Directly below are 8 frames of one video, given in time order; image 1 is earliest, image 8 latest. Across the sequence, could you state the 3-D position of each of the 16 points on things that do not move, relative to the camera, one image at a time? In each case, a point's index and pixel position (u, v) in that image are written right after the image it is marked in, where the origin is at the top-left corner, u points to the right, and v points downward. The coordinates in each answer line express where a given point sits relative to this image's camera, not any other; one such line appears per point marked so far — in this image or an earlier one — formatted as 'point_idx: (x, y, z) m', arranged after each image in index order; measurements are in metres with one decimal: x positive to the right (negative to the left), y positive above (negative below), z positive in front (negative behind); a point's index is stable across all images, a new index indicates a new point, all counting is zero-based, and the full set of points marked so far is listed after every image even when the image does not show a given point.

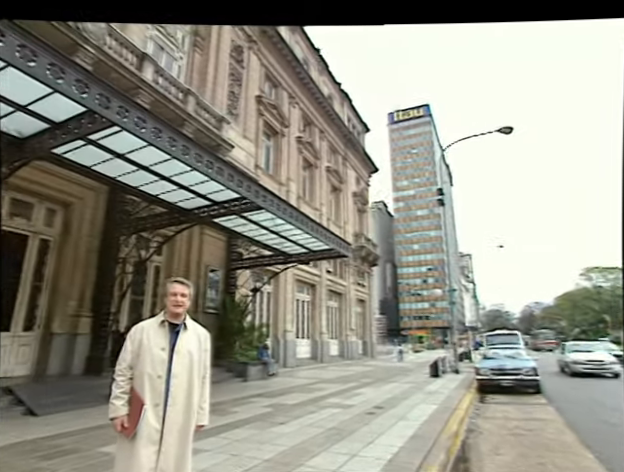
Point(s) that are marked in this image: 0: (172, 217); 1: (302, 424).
0: (-4.4, +0.5, +11.0) m
1: (-0.2, -4.1, +7.5) m
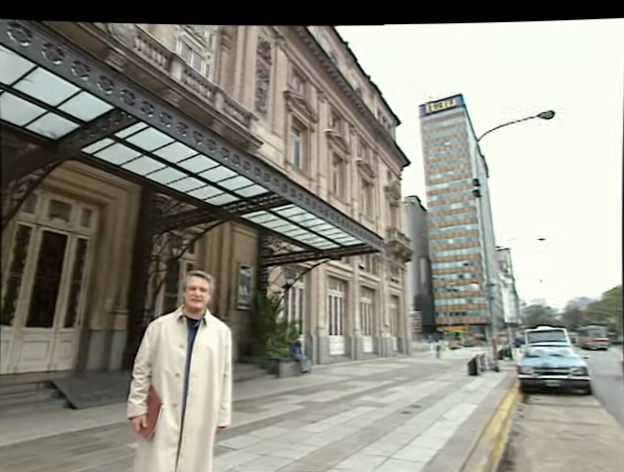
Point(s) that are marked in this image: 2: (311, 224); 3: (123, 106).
0: (-3.5, +0.6, +11.1) m
1: (+0.5, -3.9, +7.3) m
2: (0.0, +0.4, +13.8) m
3: (-2.9, +2.1, +5.4) m
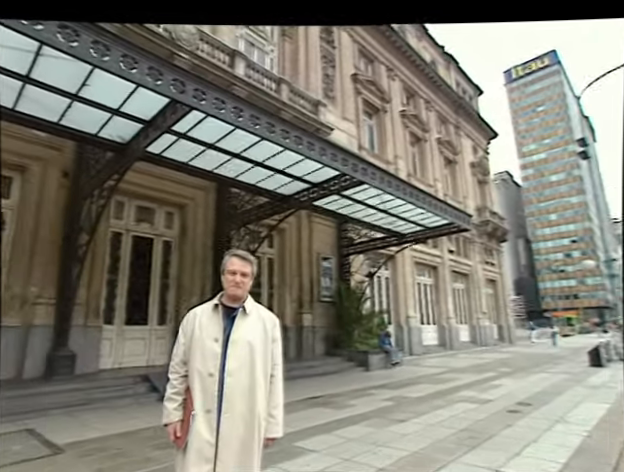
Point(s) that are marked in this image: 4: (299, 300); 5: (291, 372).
0: (-1.2, +0.9, +11.0) m
1: (+2.1, -3.5, +6.4) m
2: (+2.8, +1.1, +12.8) m
3: (-2.1, +2.2, +5.3) m
4: (-0.5, -2.5, +13.9) m
5: (-0.7, -4.3, +11.0) m
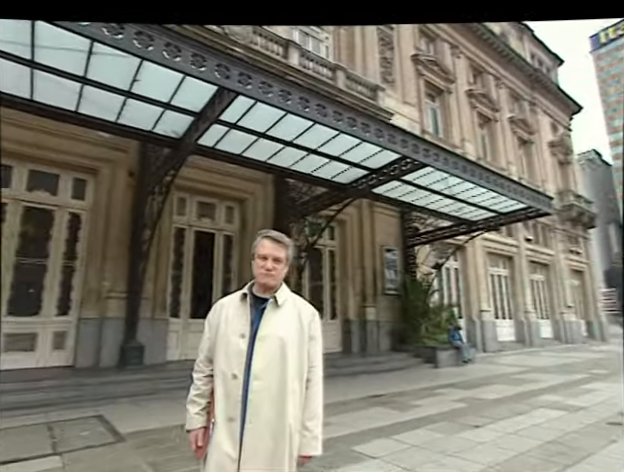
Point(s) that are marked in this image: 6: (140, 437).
0: (+0.6, +1.2, +10.6) m
1: (+3.2, -3.2, +5.5) m
2: (+4.8, +1.5, +11.7) m
3: (-1.4, +2.3, +5.1) m
4: (+1.9, -2.2, +13.4) m
5: (+1.2, -4.0, +10.6) m
6: (-2.2, -2.5, +4.4) m
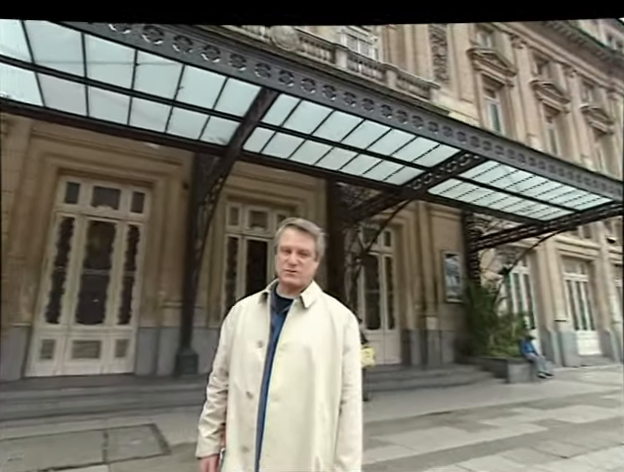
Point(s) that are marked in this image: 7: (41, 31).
0: (+2.0, +1.1, +10.1) m
1: (+3.9, -3.1, +4.5) m
2: (+6.4, +1.5, +10.4) m
3: (-0.8, +2.3, +5.0) m
4: (+3.9, -2.3, +12.5) m
5: (+2.9, -4.1, +9.8) m
6: (-1.6, -2.6, +4.2) m
7: (-3.2, +2.6, +4.2) m
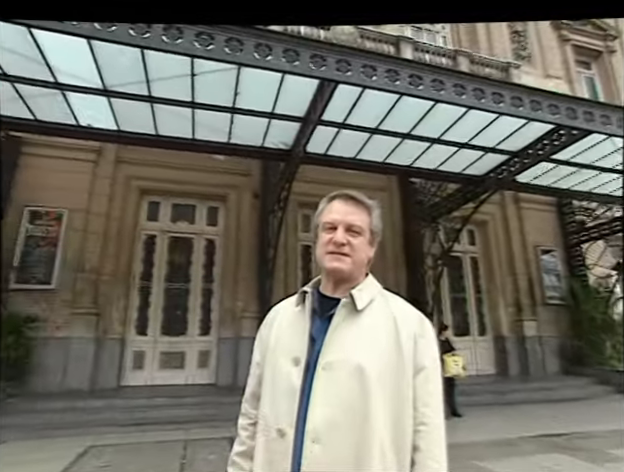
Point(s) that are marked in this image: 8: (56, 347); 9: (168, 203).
0: (+3.9, +1.2, +9.0) m
1: (+4.8, -2.7, +3.1) m
2: (+8.2, +1.9, +8.5) m
3: (0.0, +2.2, +4.7) m
4: (+6.4, -2.1, +10.9) m
5: (+5.0, -4.0, +8.4) m
6: (-0.6, -2.7, +4.0) m
7: (-2.6, +2.4, +4.4) m
8: (-5.0, -2.1, +6.7) m
9: (-3.4, +0.8, +8.3) m
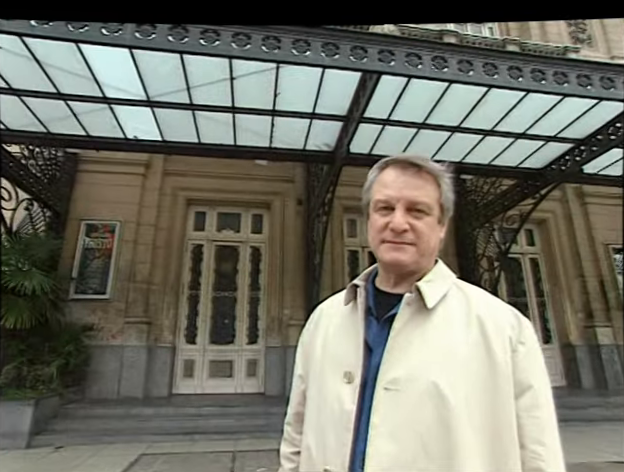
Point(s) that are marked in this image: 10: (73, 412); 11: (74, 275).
0: (+5.0, +1.2, +8.2) m
1: (+5.3, -2.5, +2.1) m
2: (+9.1, +2.1, +7.1) m
3: (+0.5, +2.2, +4.5) m
4: (+7.8, -2.0, +9.7) m
5: (+6.1, -3.9, +7.4) m
6: (0.0, -2.7, +3.7) m
7: (-2.1, +2.3, +4.5) m
8: (-4.1, -2.4, +7.0) m
9: (-2.4, +0.6, +8.4) m
10: (-4.0, -3.0, +5.8) m
11: (-5.0, -0.8, +7.2) m
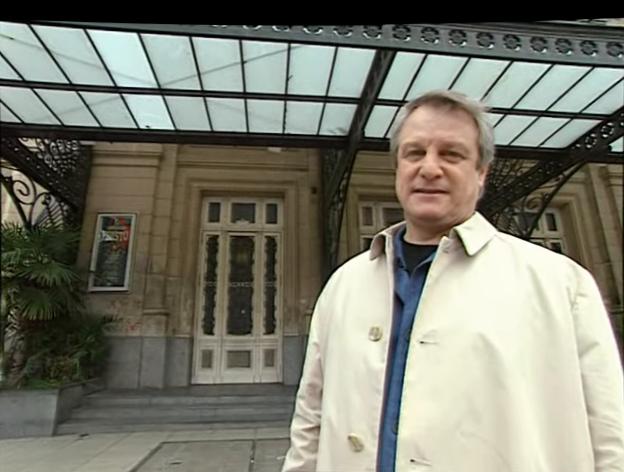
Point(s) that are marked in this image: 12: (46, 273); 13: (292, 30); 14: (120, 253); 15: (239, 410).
0: (+5.3, +1.6, +7.8) m
1: (+5.4, -2.3, +1.8) m
2: (+9.4, +2.6, +6.6) m
3: (+0.6, +2.4, +4.3) m
4: (+8.3, -1.5, +9.2) m
5: (+6.6, -3.5, +7.0) m
6: (+0.2, -2.5, +3.6) m
7: (-2.0, +2.4, +4.5) m
8: (-3.7, -2.2, +7.1) m
9: (-2.0, +0.8, +8.4) m
10: (-3.7, -2.8, +5.9) m
11: (-4.6, -0.7, +7.3) m
12: (-4.5, -0.6, +5.8) m
13: (-0.3, +2.5, +4.2) m
14: (-4.1, -0.4, +7.4) m
15: (-1.2, -2.9, +5.8) m
